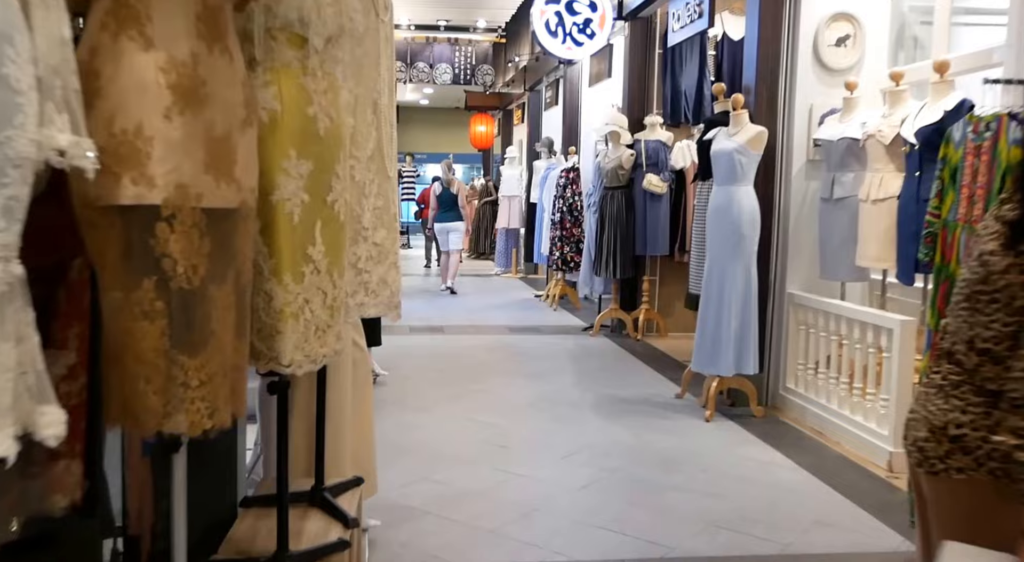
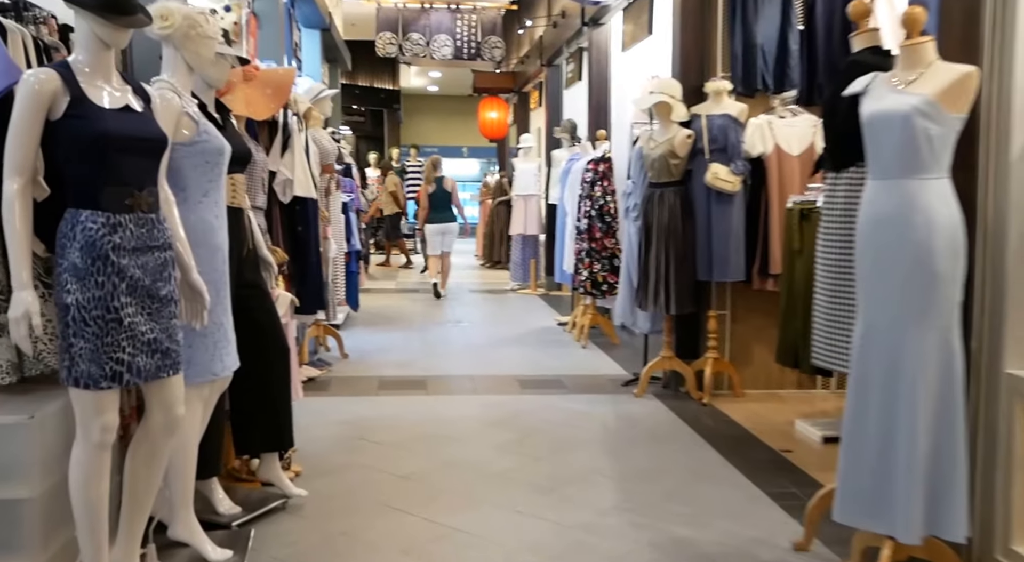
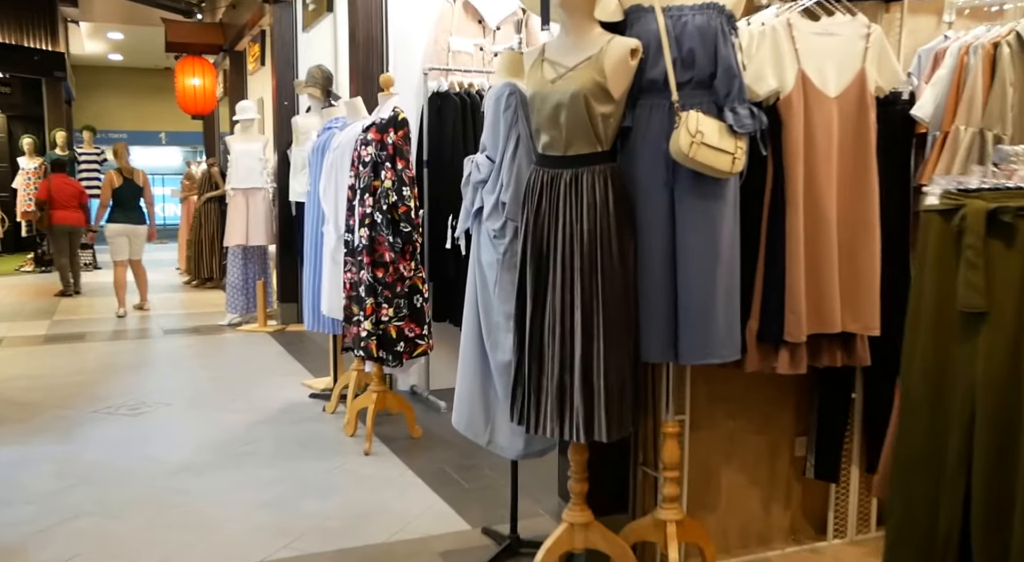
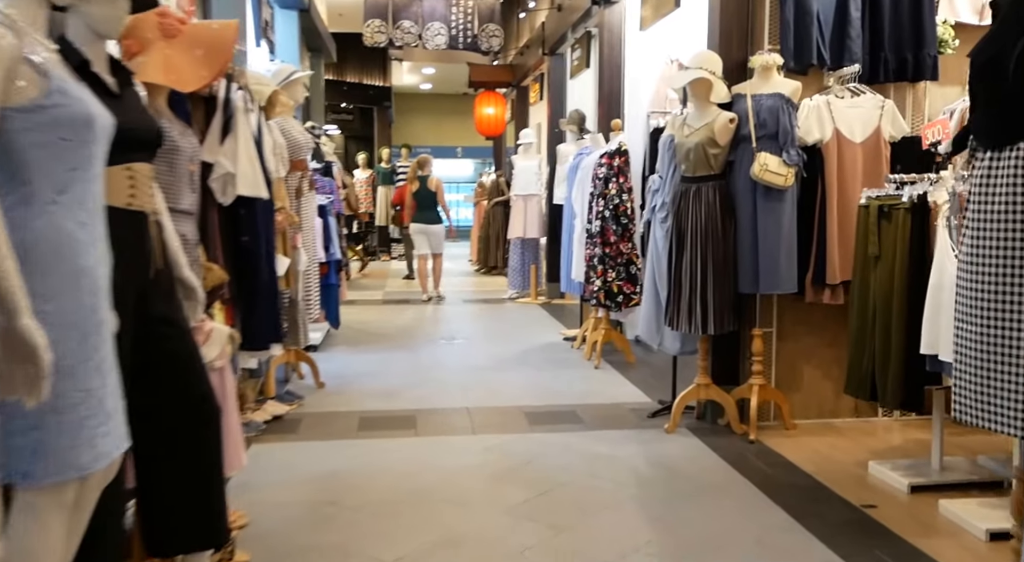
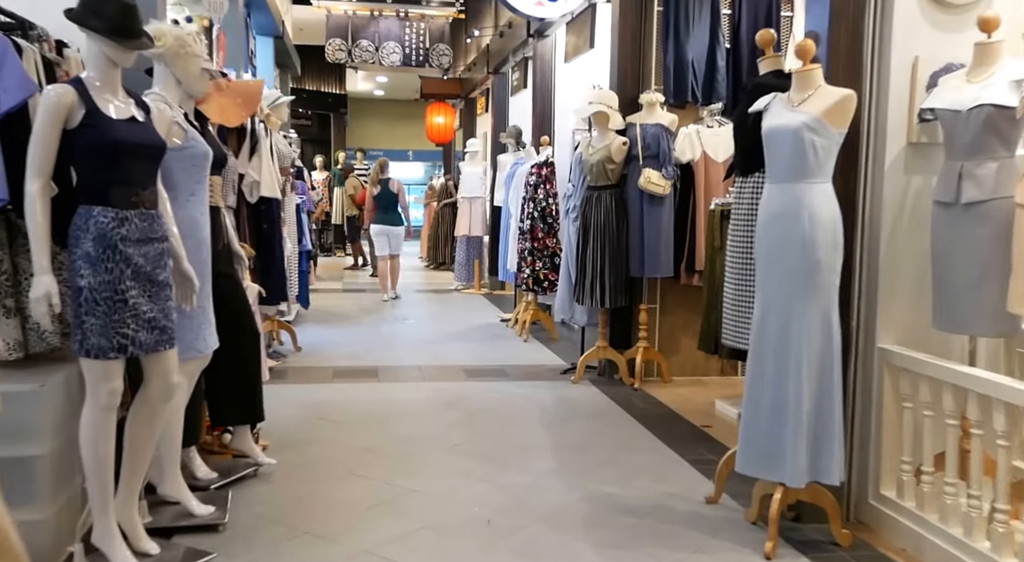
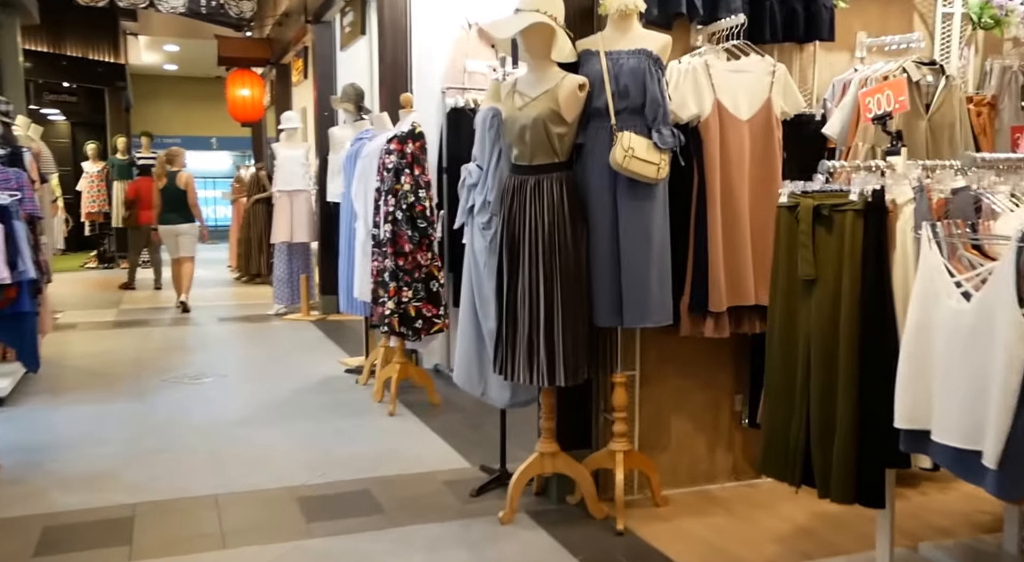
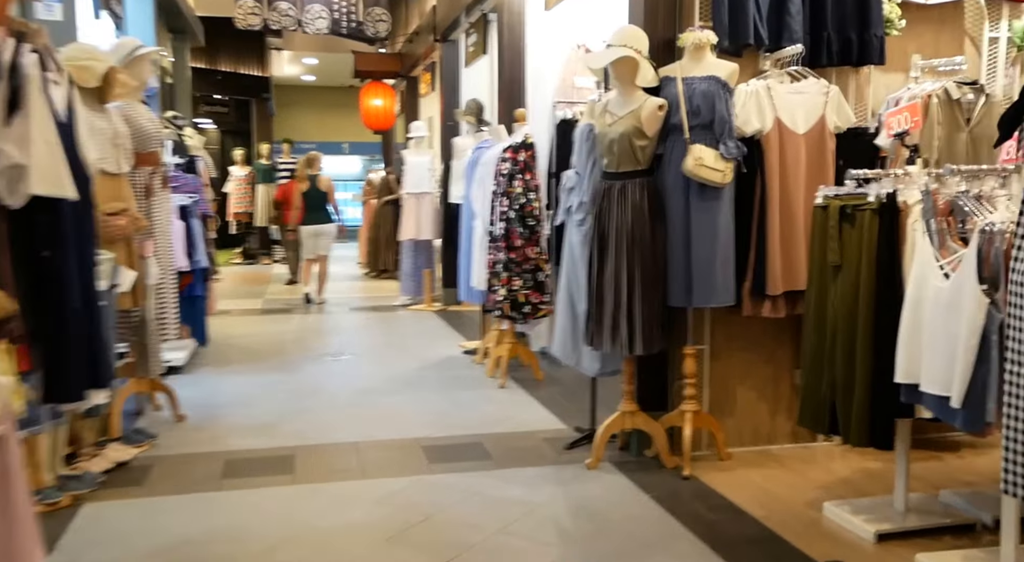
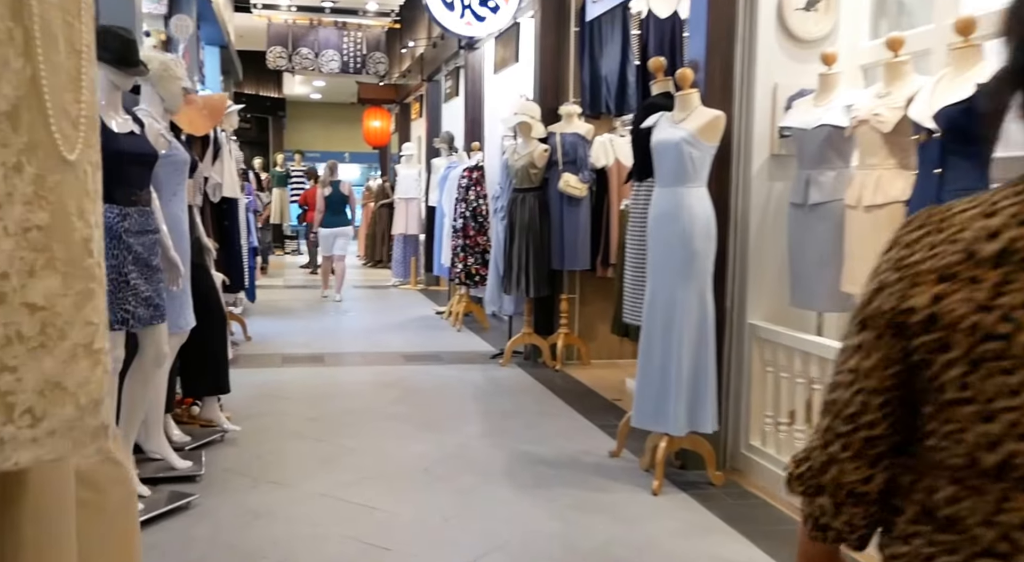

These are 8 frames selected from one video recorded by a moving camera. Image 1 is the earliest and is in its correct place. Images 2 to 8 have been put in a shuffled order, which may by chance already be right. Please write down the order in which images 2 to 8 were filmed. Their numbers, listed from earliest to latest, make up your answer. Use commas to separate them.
8, 5, 2, 4, 7, 6, 3
